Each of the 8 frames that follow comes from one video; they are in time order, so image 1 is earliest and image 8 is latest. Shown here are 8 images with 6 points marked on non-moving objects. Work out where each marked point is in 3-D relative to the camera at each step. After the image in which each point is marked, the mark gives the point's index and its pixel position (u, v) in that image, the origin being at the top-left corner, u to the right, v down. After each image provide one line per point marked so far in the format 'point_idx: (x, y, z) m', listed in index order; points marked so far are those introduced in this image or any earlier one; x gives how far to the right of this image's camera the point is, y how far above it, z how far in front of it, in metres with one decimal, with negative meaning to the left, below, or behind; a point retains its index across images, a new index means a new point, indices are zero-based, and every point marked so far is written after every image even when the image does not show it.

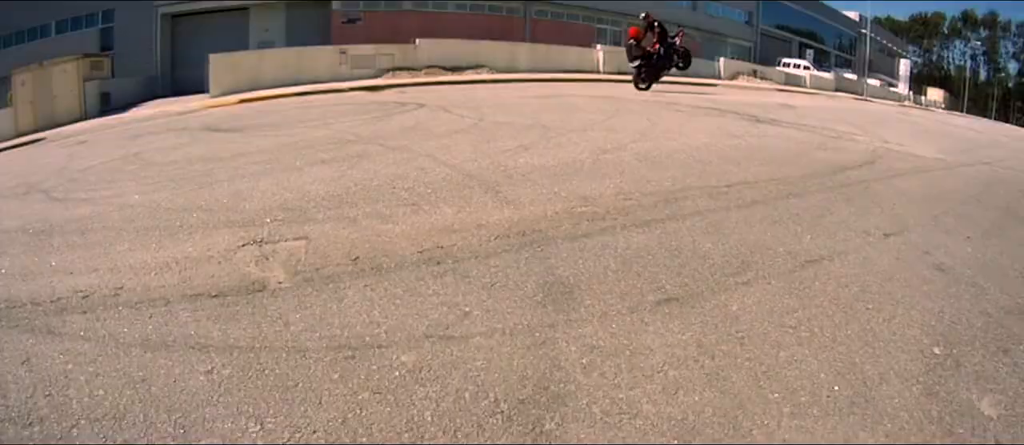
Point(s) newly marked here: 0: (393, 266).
0: (-0.5, -0.2, +4.2) m
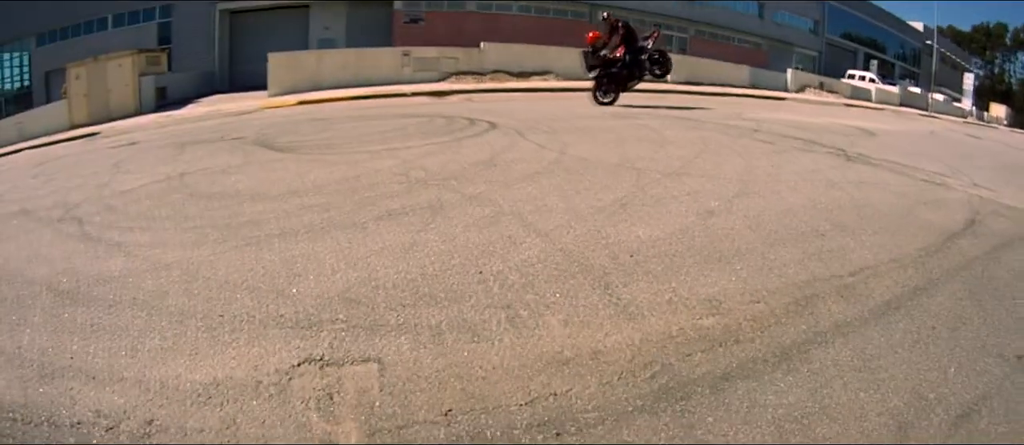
0: (-0.1, -0.6, +3.3) m
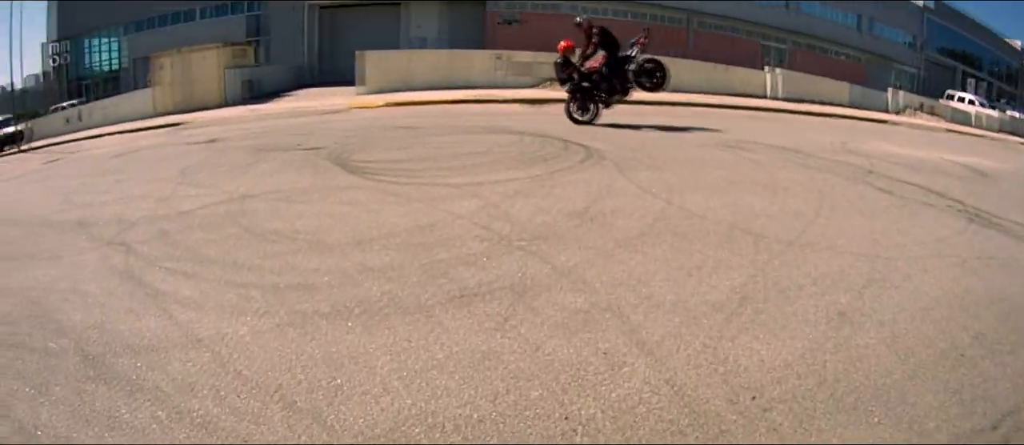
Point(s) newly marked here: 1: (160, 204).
0: (+0.1, -1.1, +2.4) m
1: (-3.0, +0.1, +9.3) m
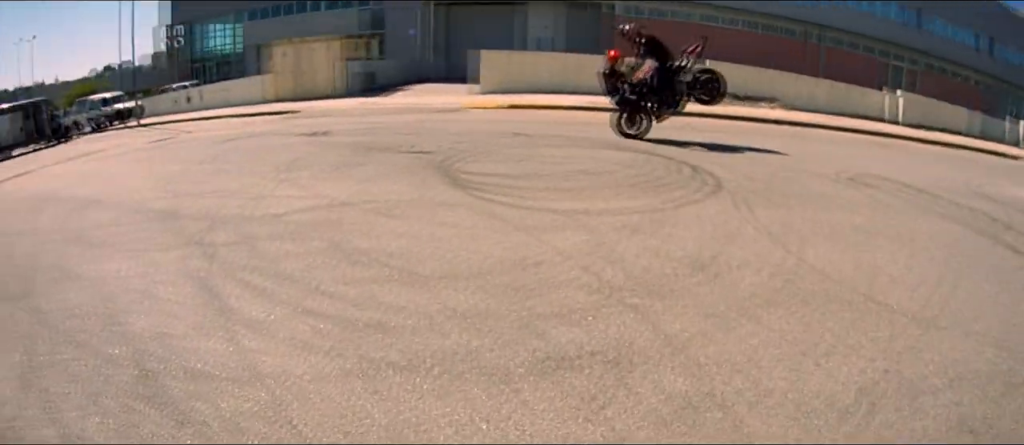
0: (+0.2, -1.4, +1.8) m
1: (-2.1, +0.1, +8.9) m
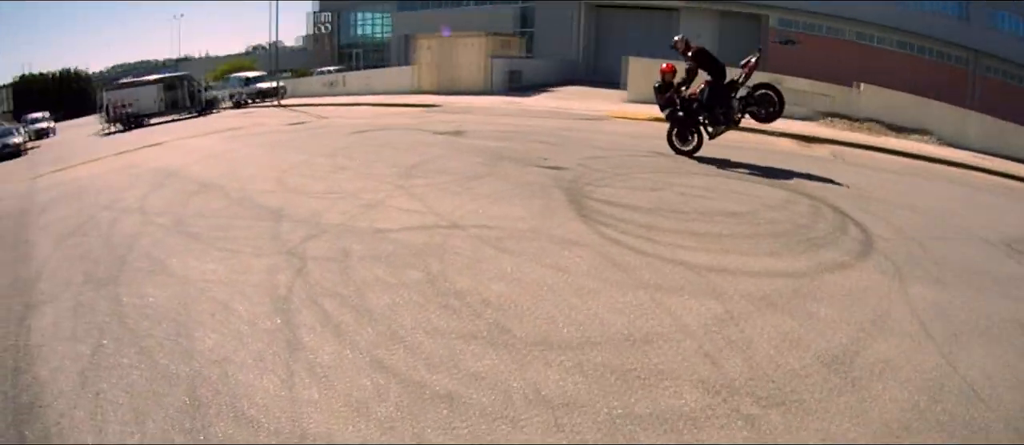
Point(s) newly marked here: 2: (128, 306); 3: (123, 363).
0: (0.0, -1.6, +1.0) m
1: (-1.2, +0.1, +8.4) m
2: (-2.5, -0.5, +7.1) m
3: (-2.2, -0.7, +6.0) m
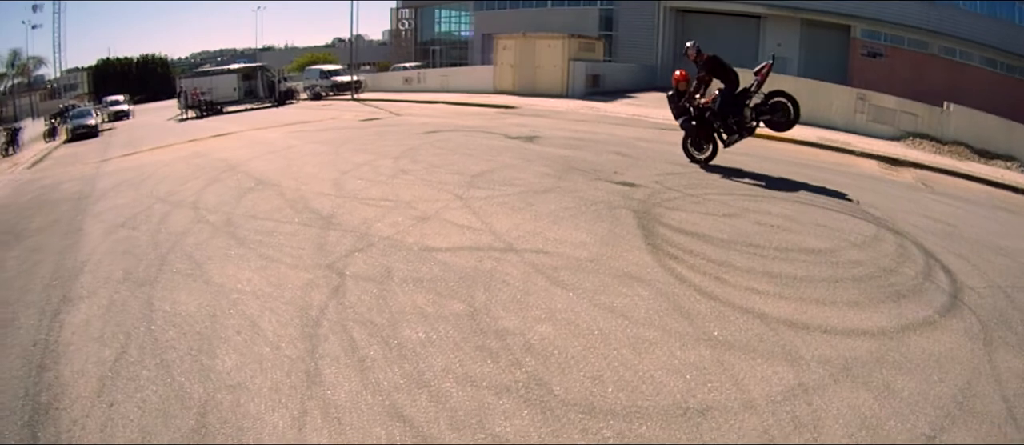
0: (-0.2, -1.8, +0.5) m
1: (-0.7, 0.0, +7.9) m
2: (-2.2, -0.5, +6.8) m
3: (-1.9, -0.7, +5.6) m
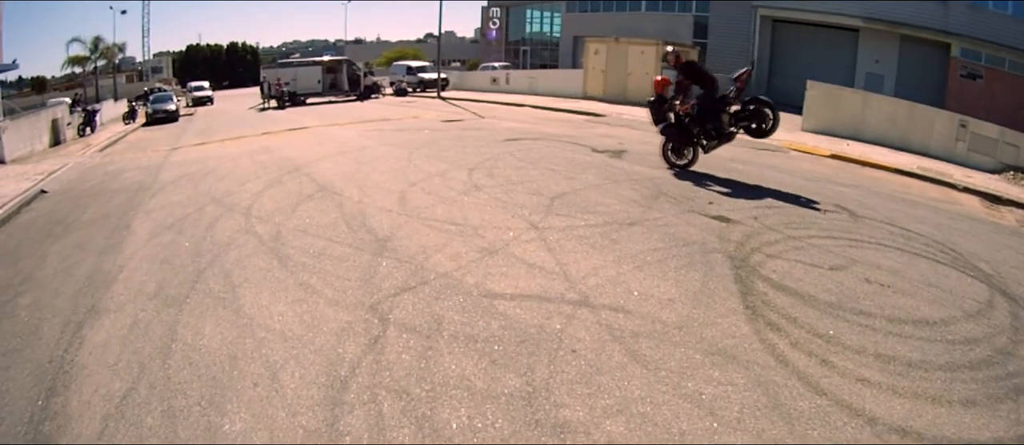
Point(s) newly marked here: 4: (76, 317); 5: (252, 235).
0: (-0.4, -2.0, -0.4) m
1: (-0.2, -0.2, +7.0) m
2: (-1.8, -0.7, +6.0) m
3: (-1.7, -0.9, +4.8) m
4: (-2.9, -0.6, +7.2) m
5: (-2.1, 0.0, +8.8) m
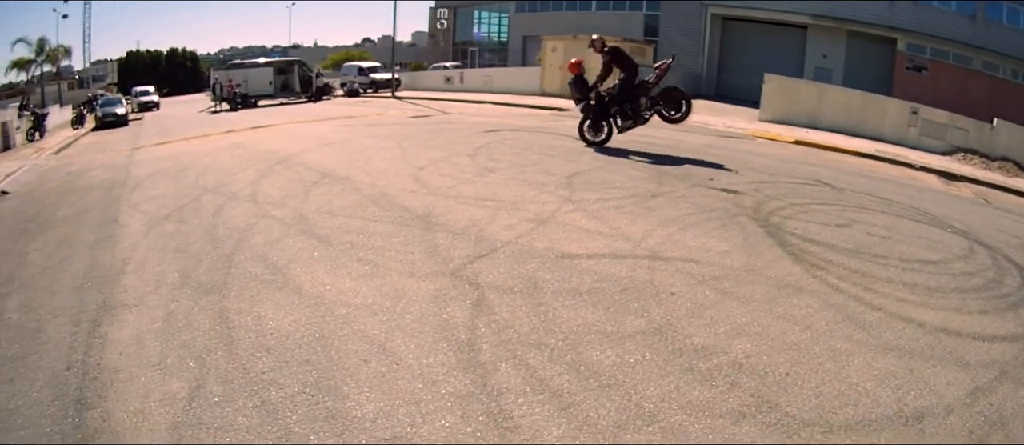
0: (+0.5, -1.8, -0.7) m
1: (+0.1, 0.0, +6.8) m
2: (-1.4, -0.5, +5.6) m
3: (-1.1, -0.7, +4.5) m
4: (-2.5, -0.5, +6.8) m
5: (-1.9, +0.1, +8.4) m
